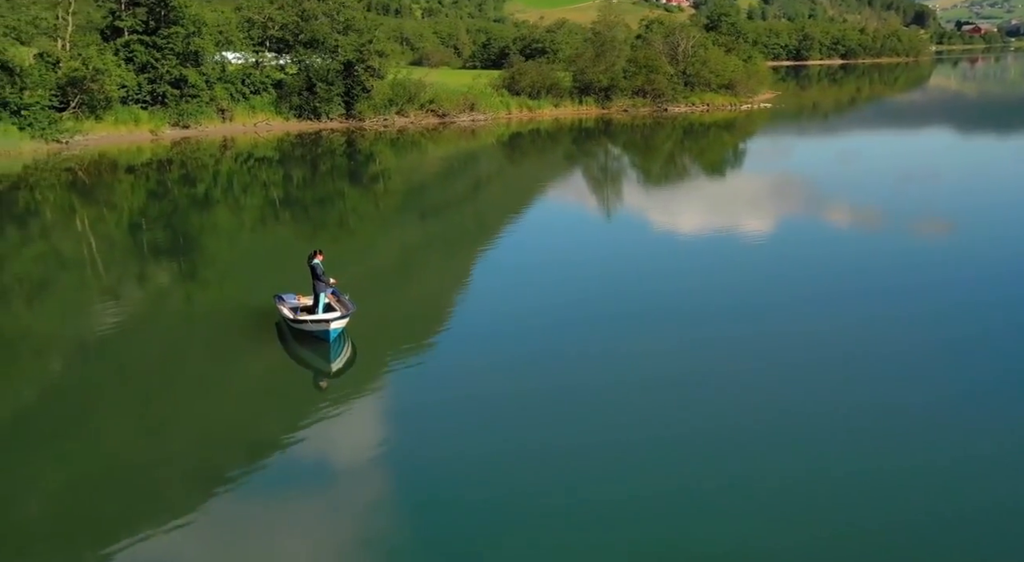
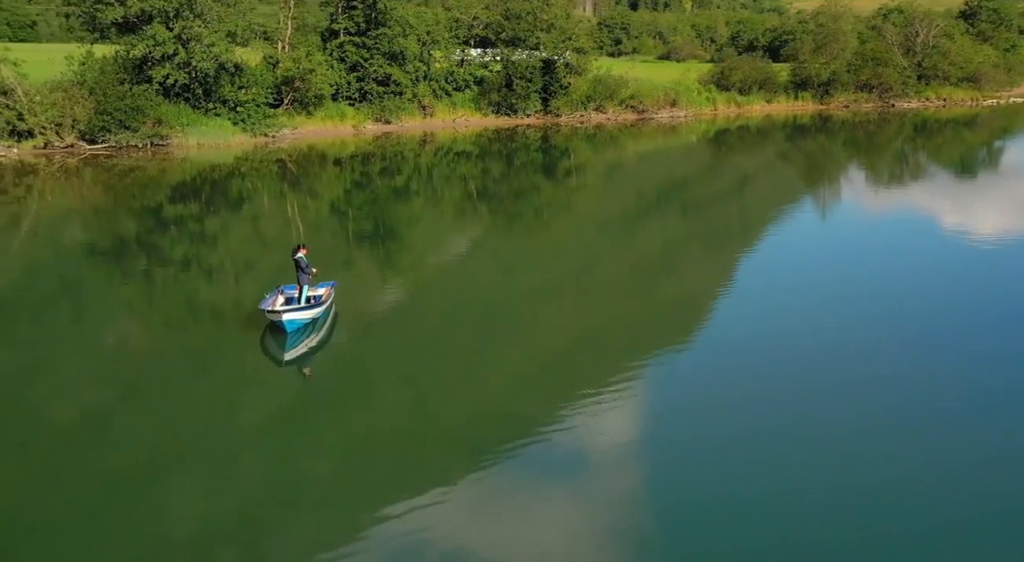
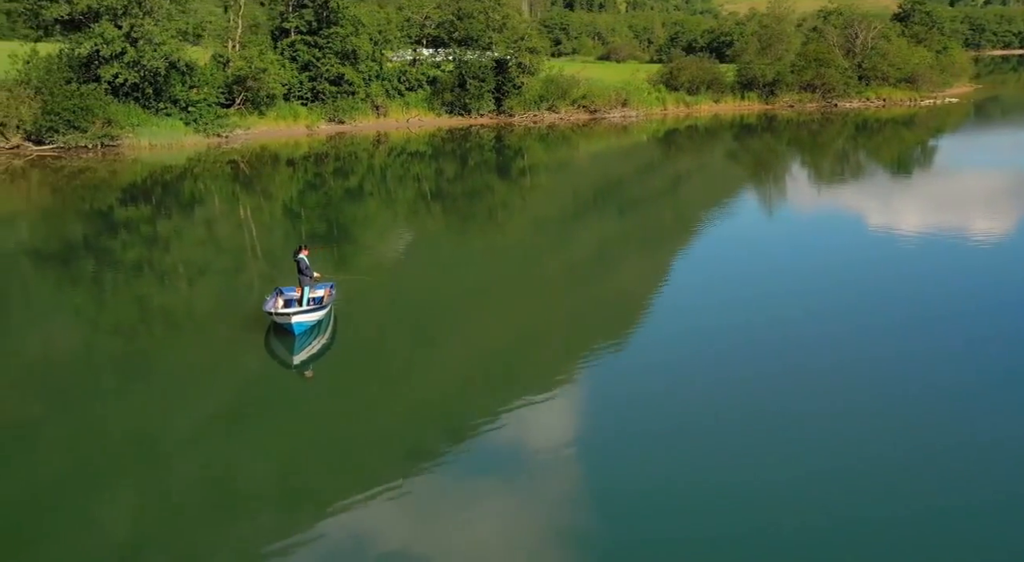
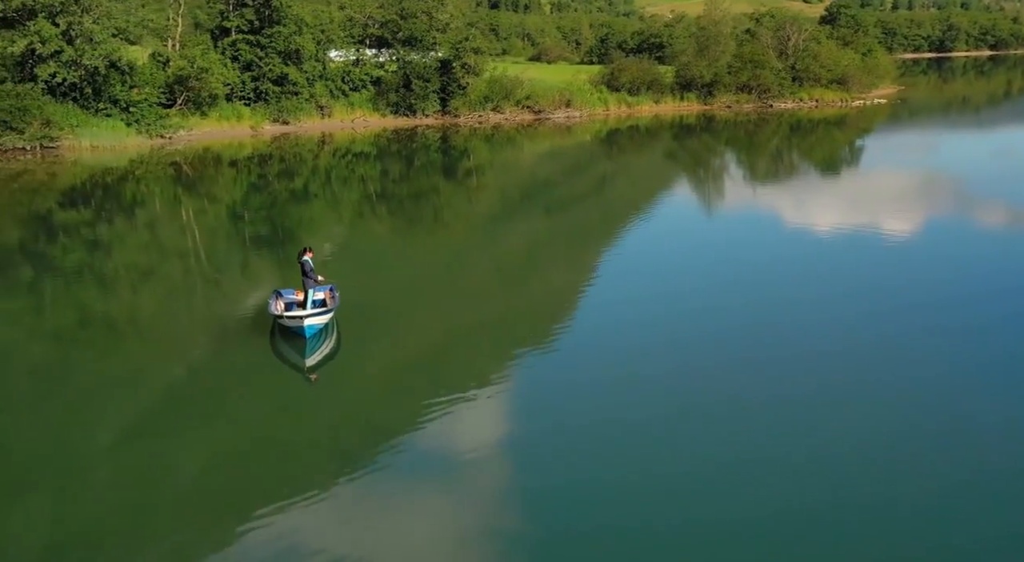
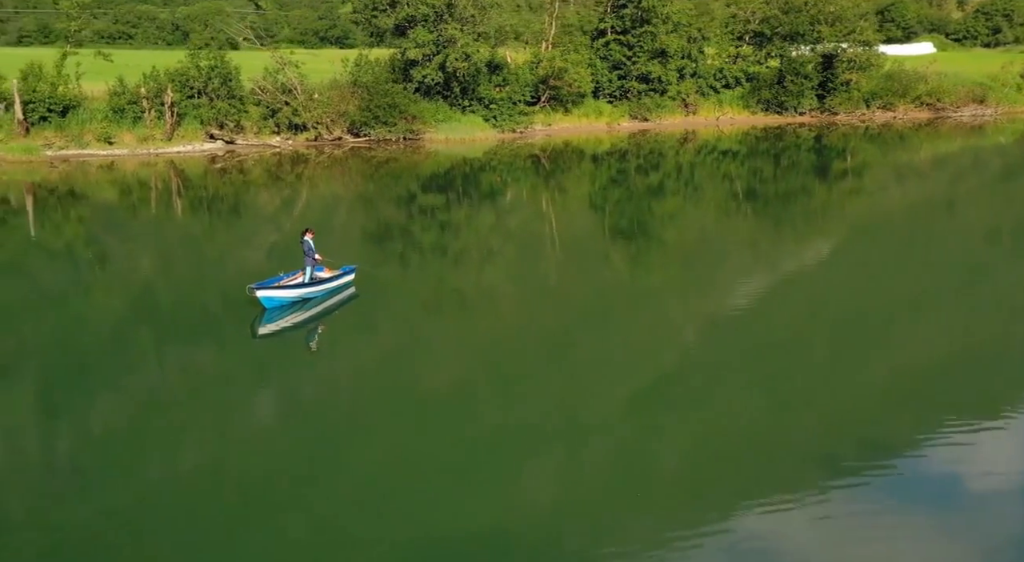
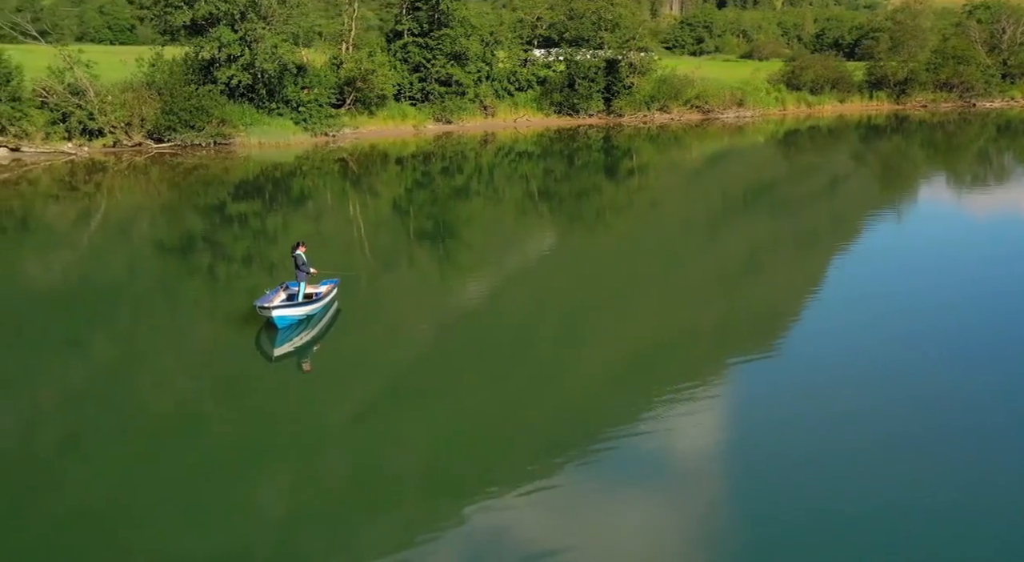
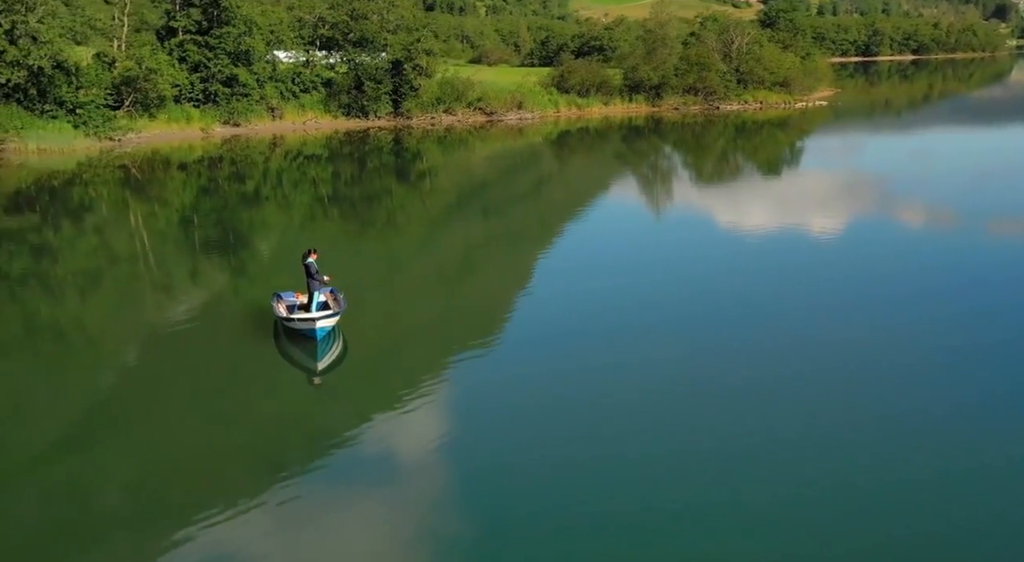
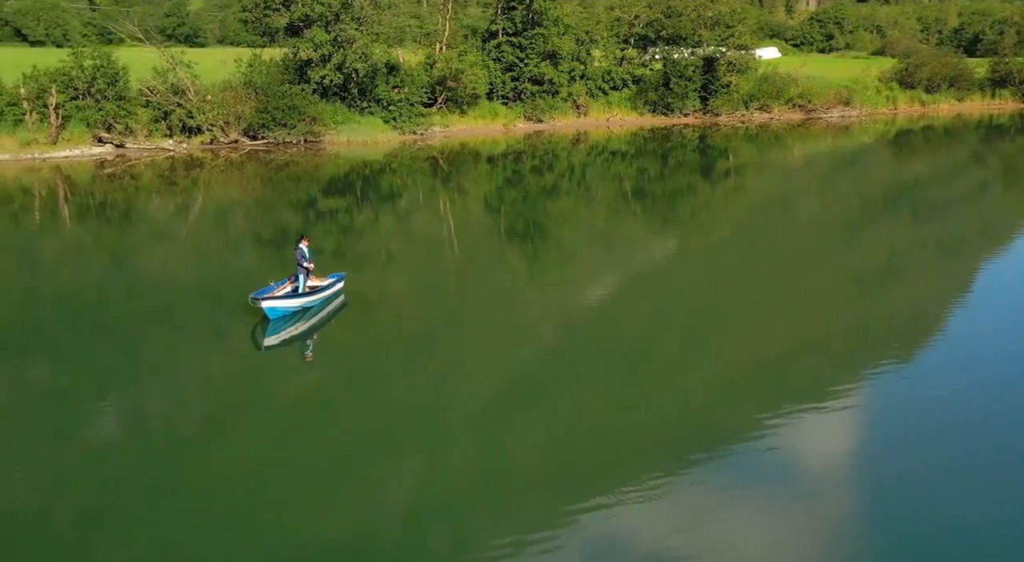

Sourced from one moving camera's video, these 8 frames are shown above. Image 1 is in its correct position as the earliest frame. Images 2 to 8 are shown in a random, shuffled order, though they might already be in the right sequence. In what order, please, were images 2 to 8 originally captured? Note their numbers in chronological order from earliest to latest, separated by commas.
7, 4, 3, 2, 6, 8, 5
